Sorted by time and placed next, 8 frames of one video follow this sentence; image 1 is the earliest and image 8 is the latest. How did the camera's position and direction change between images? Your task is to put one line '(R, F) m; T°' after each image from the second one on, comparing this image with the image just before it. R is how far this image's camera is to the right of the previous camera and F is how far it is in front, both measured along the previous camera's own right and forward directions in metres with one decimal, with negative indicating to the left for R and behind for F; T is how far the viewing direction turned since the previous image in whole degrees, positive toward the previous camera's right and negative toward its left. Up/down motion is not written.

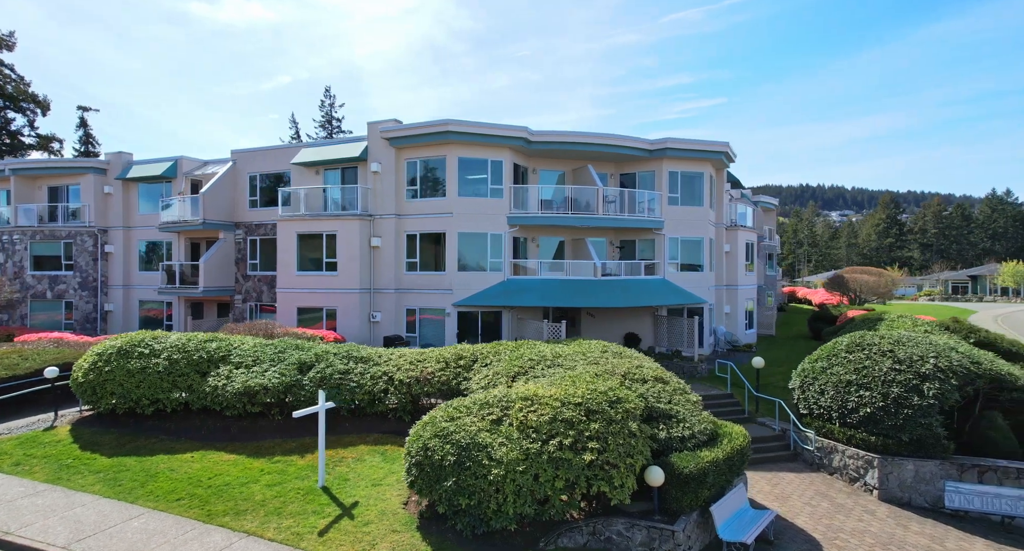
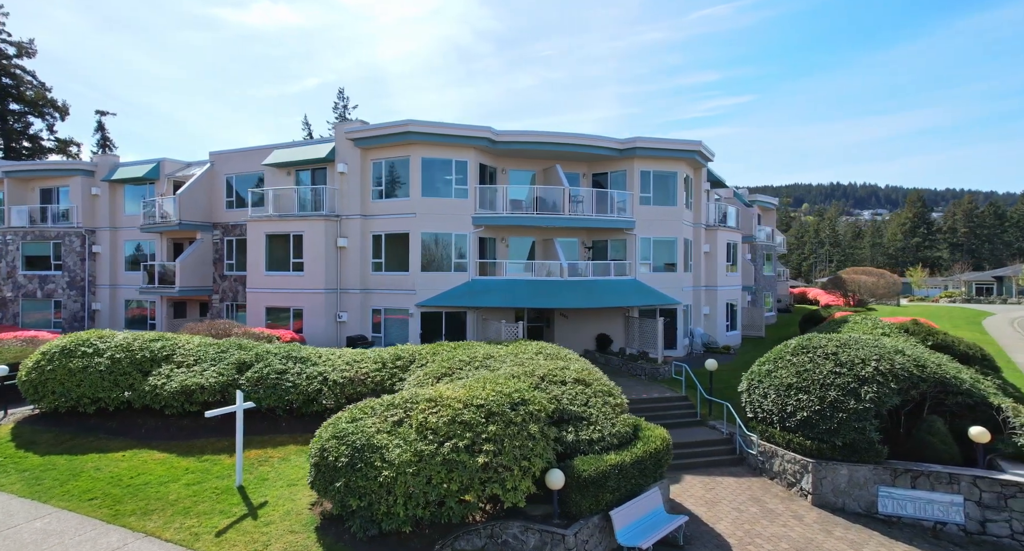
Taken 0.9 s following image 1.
(+1.9, +0.1) m; -1°
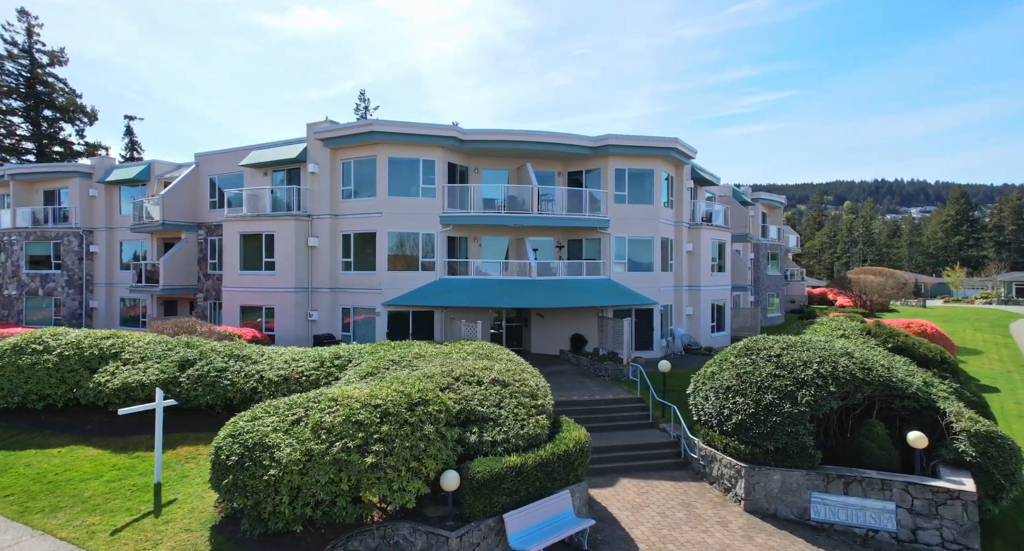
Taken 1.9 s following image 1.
(+2.1, +0.2) m; -2°
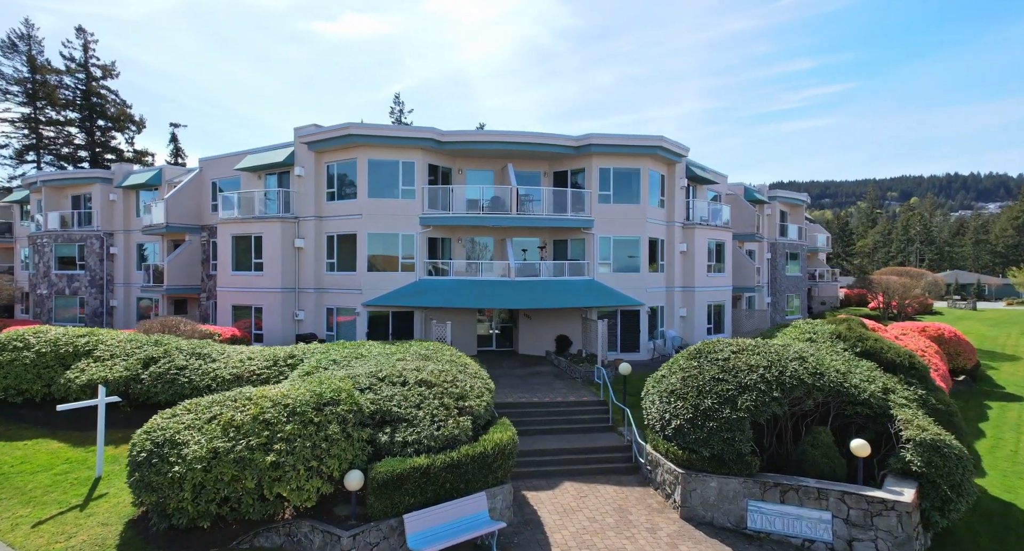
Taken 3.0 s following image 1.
(+2.2, +0.1) m; -3°
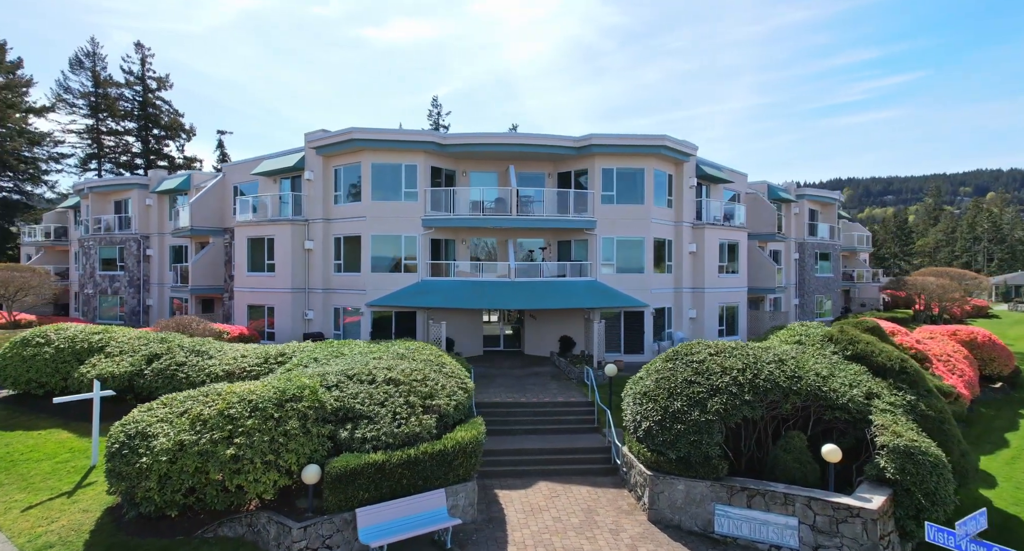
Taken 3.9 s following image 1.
(+1.5, -0.1) m; -4°
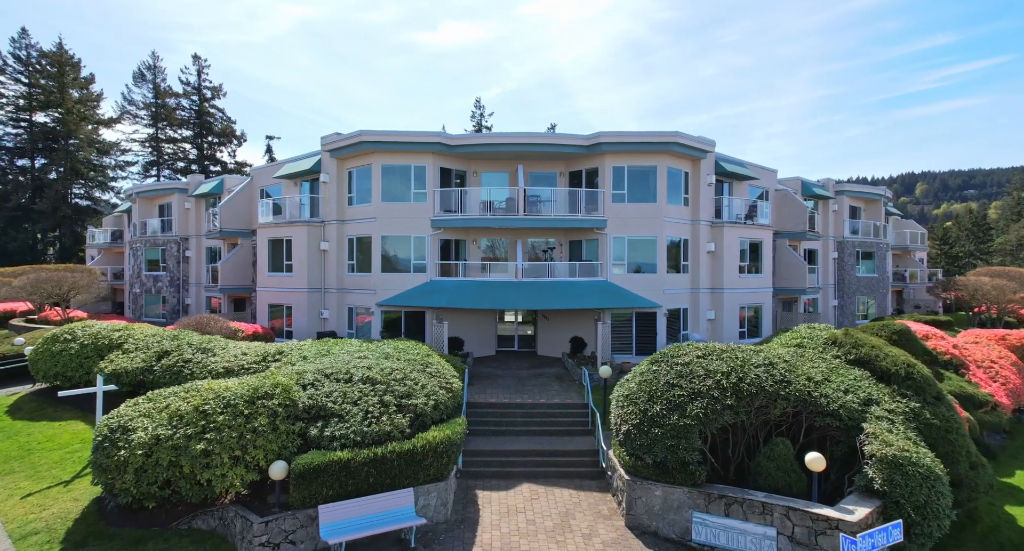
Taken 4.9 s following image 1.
(+1.4, +0.1) m; -4°
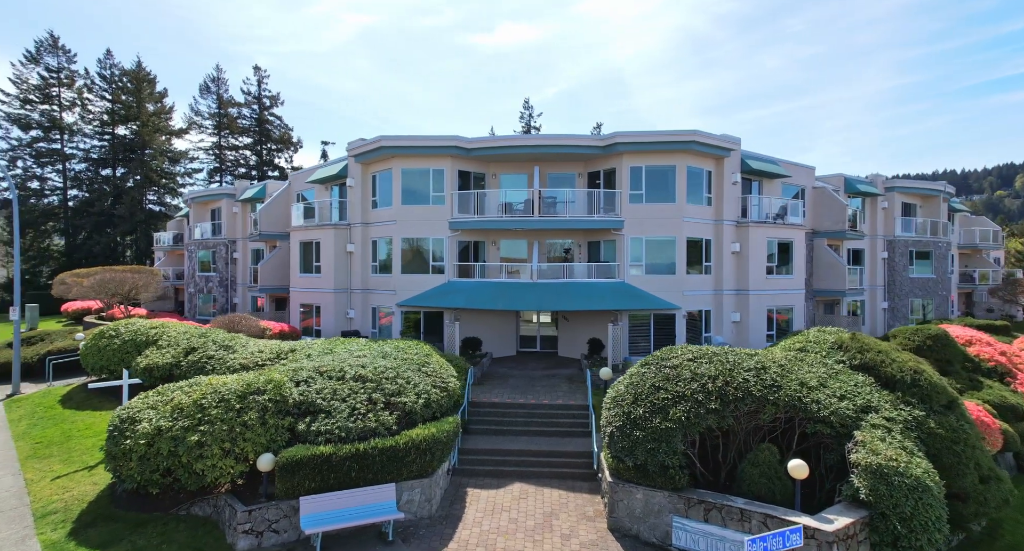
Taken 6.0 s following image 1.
(+1.3, -0.2) m; -5°
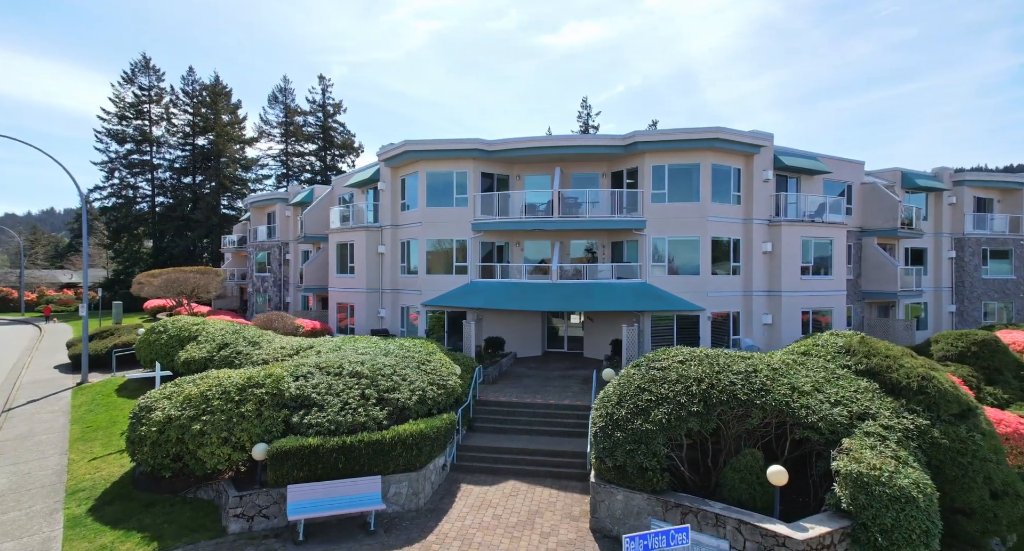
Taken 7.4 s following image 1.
(+1.5, -0.2) m; -6°
